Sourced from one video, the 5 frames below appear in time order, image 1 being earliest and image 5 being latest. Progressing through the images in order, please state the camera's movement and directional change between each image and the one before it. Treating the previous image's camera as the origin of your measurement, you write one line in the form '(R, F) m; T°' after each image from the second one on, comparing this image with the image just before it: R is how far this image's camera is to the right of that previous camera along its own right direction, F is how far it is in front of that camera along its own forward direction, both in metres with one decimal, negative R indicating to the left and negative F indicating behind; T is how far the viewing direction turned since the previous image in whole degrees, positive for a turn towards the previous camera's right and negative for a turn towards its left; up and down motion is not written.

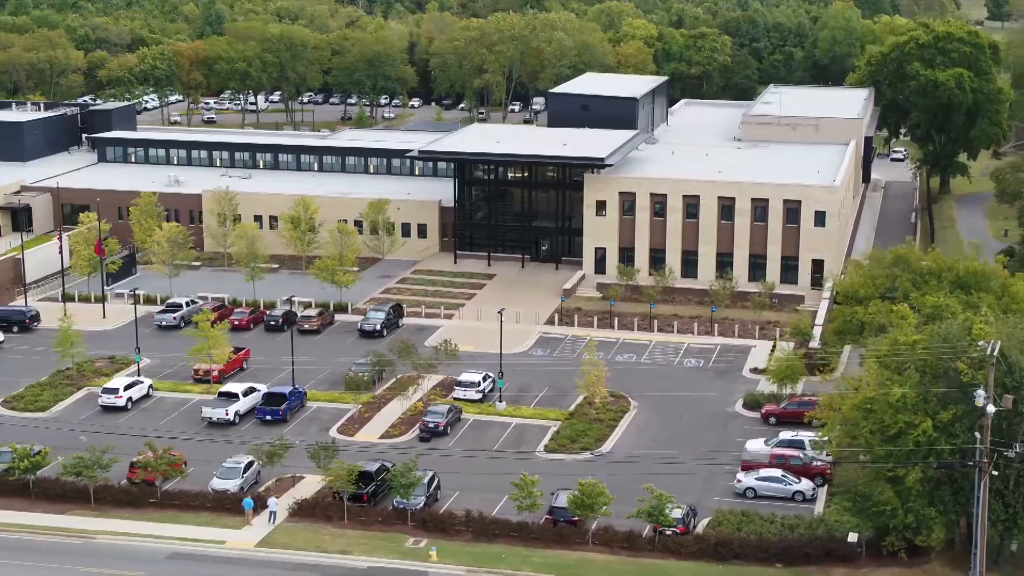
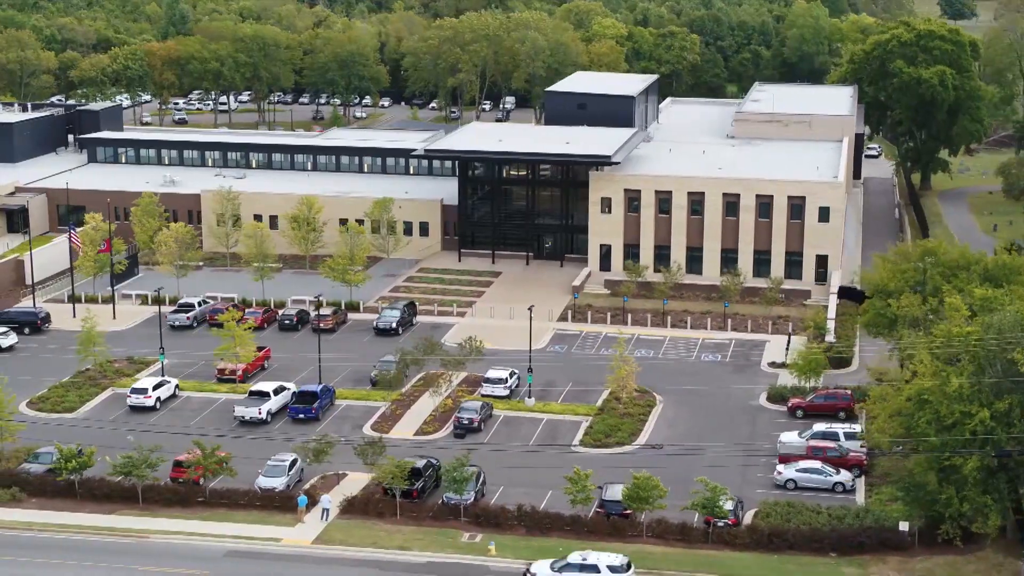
(-2.9, -0.3) m; +2°
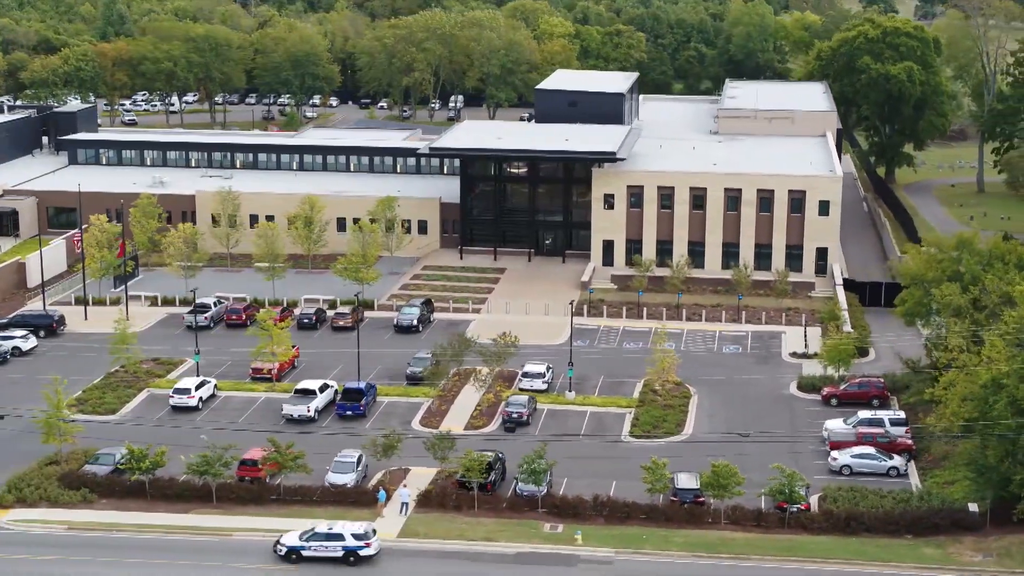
(-4.6, -0.5) m; +3°
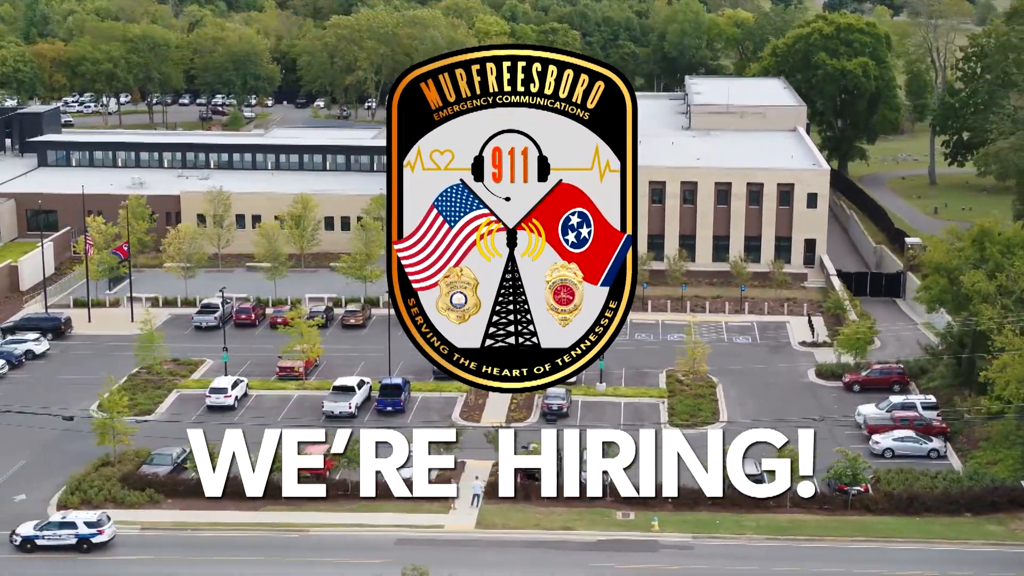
(-4.8, -0.5) m; +4°
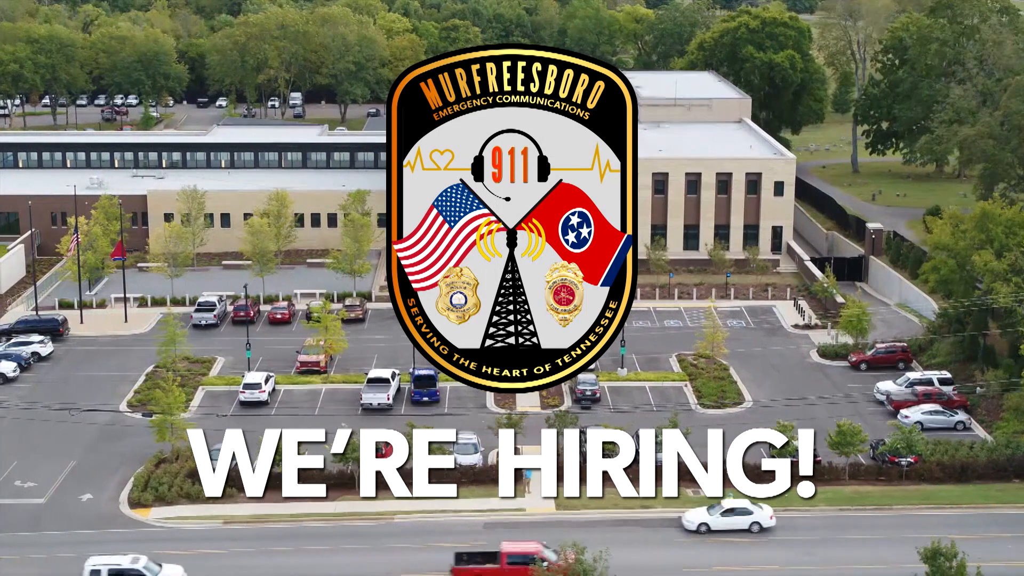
(-6.2, -0.8) m; +5°
